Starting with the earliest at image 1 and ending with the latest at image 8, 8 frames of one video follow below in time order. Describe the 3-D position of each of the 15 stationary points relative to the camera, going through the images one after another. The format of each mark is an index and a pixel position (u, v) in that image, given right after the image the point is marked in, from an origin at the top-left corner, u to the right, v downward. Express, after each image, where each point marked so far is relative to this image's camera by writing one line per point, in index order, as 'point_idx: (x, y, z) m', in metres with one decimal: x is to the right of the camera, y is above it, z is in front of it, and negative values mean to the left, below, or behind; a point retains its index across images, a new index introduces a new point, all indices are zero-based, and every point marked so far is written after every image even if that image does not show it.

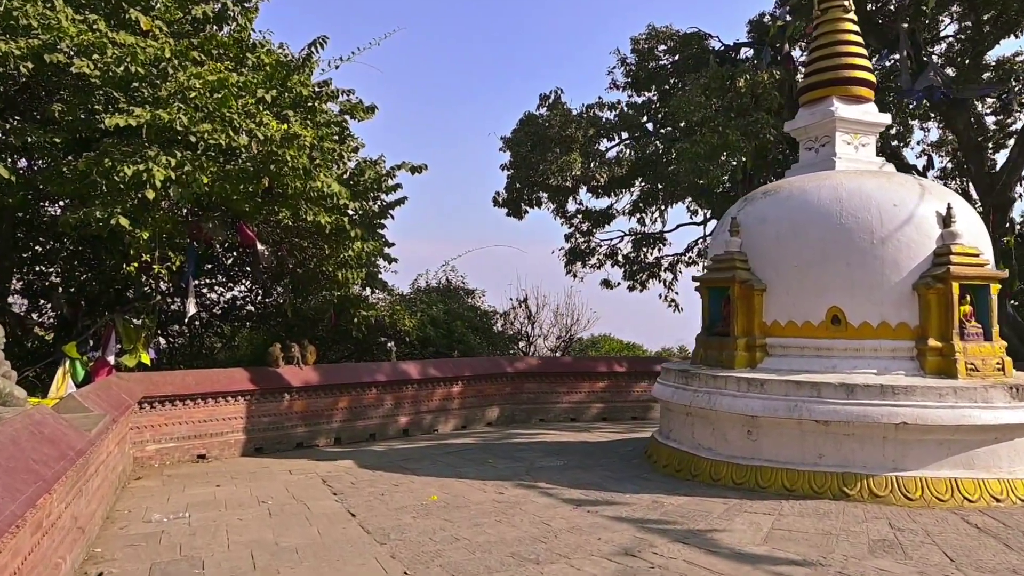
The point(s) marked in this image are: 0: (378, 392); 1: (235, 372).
0: (-1.8, -1.4, +10.4) m
1: (-3.3, -1.0, +8.9) m
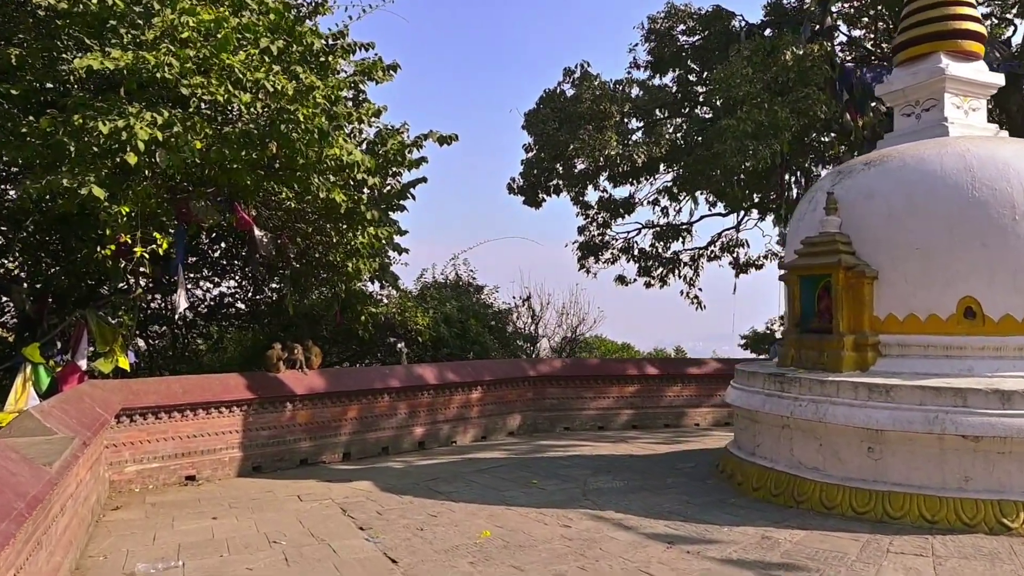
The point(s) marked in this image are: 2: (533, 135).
0: (-1.5, -1.3, +9.1) m
1: (-2.8, -0.9, +7.7) m
2: (+0.4, +2.2, +10.9) m
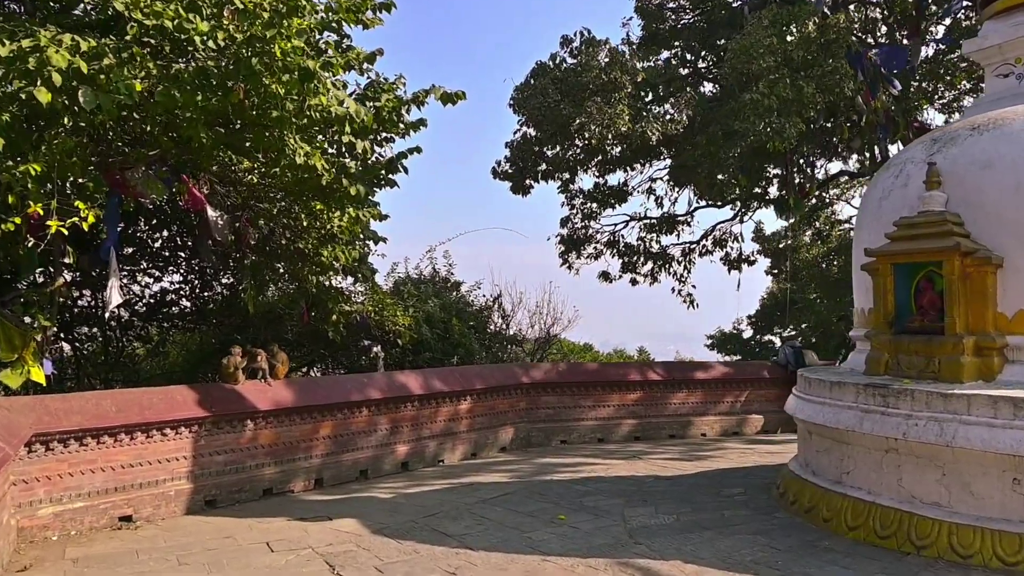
0: (-1.5, -1.3, +7.8) m
1: (-2.7, -0.8, +6.2) m
2: (+0.2, +2.3, +9.7) m
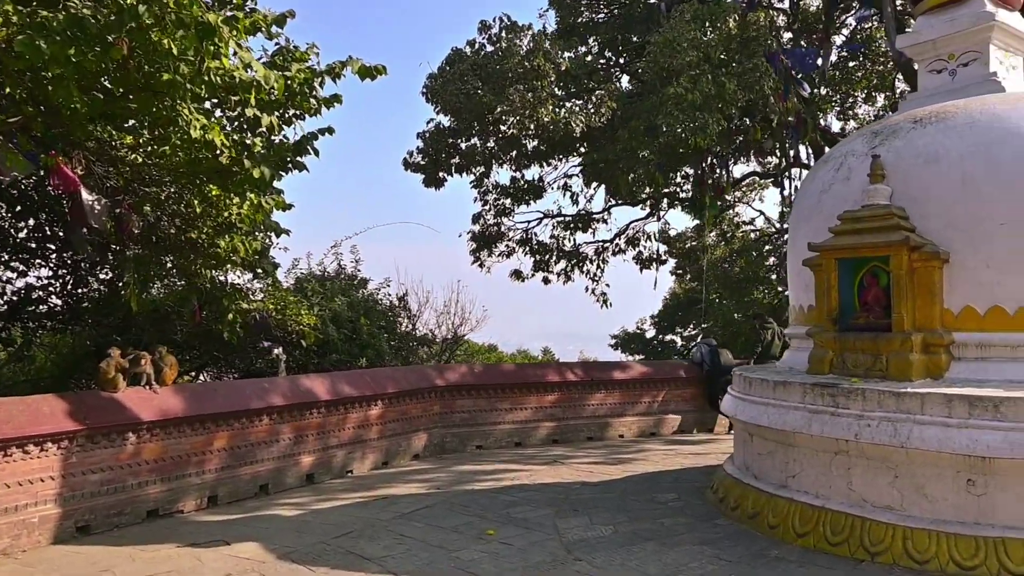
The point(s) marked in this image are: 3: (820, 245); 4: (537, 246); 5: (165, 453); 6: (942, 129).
0: (-2.2, -1.2, +7.0) m
1: (-3.3, -0.8, +5.3) m
2: (-0.8, +2.3, +9.1) m
3: (+2.0, +0.3, +5.0) m
4: (+0.5, +0.8, +14.1) m
5: (-2.8, -1.3, +6.1) m
6: (+2.7, +1.0, +4.7) m
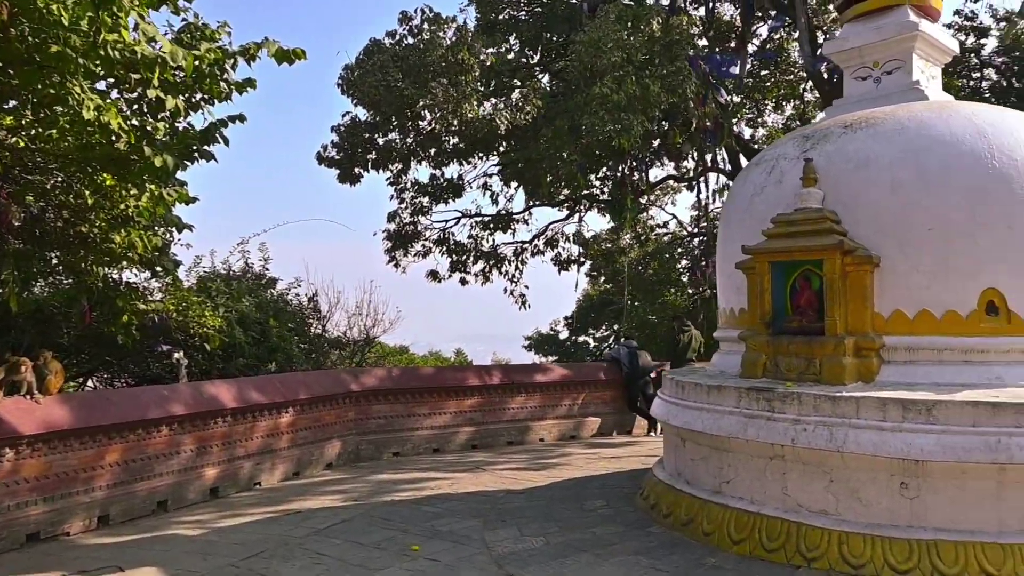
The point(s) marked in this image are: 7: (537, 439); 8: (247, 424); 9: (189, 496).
0: (-2.9, -1.2, +6.5) m
1: (-3.7, -0.8, +4.6) m
2: (-1.7, +2.3, +8.7) m
3: (+1.6, +0.3, +4.9) m
4: (-1.1, +0.8, +13.8) m
5: (-3.3, -1.3, +5.5) m
6: (+2.3, +1.0, +4.8) m
7: (+0.3, -2.0, +10.1) m
8: (-2.5, -1.3, +7.3) m
9: (-2.8, -1.8, +6.6) m
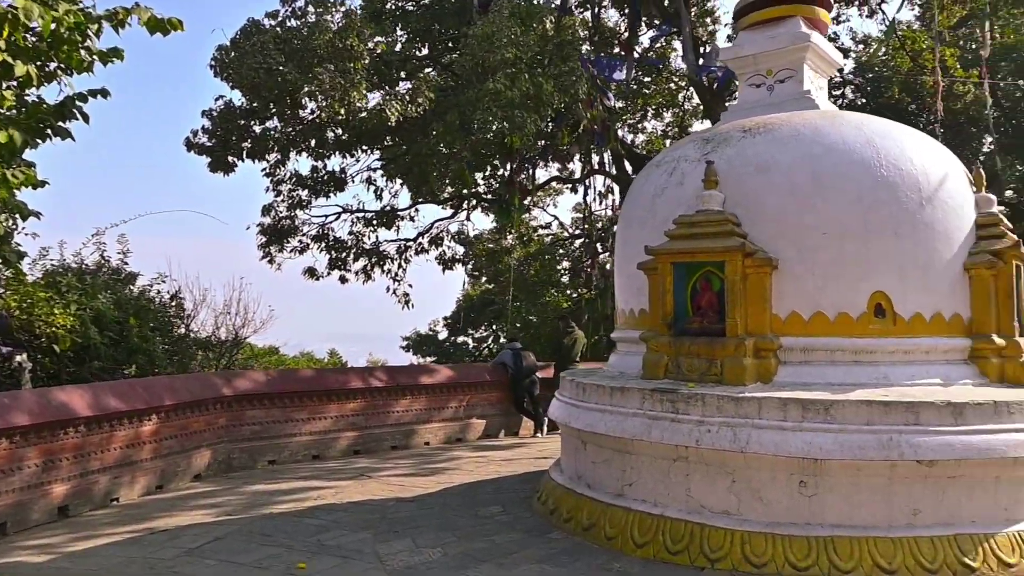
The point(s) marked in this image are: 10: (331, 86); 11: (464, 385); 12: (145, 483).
0: (-3.7, -1.2, +5.7) m
1: (-4.3, -0.7, +3.7) m
2: (-2.9, +2.4, +8.1) m
3: (+0.9, +0.3, +4.9) m
4: (-3.1, +0.8, +13.3) m
5: (-4.0, -1.3, +4.6) m
6: (+1.7, +1.0, +4.9) m
7: (-1.2, -2.0, +9.8) m
8: (-3.5, -1.3, +6.6) m
9: (-3.7, -1.8, +5.9) m
10: (-1.8, +2.0, +7.7) m
11: (-0.7, -1.3, +10.3) m
12: (-3.4, -1.8, +7.0) m
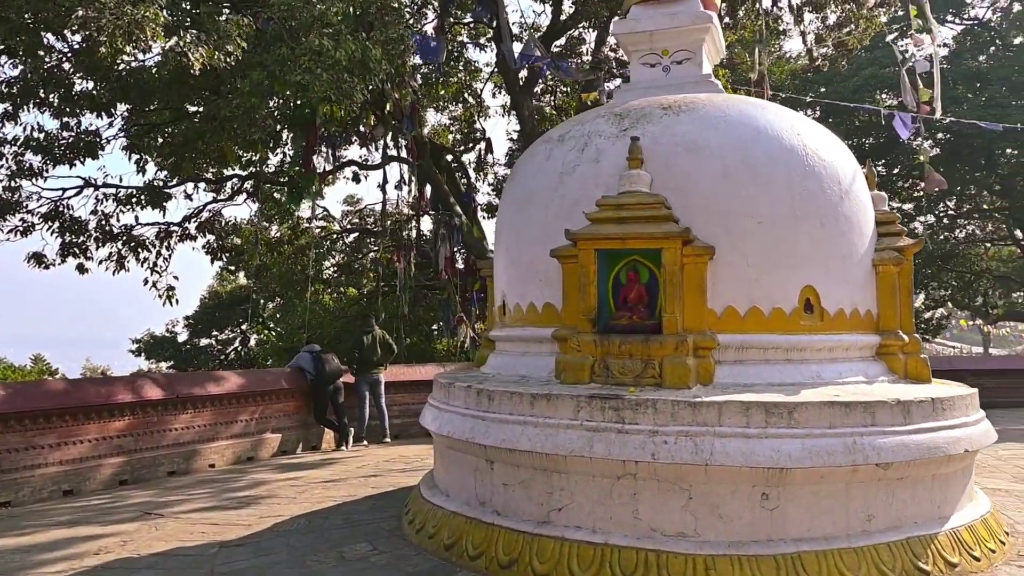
0: (-4.3, -1.0, +3.4) m
1: (-4.1, -0.6, +1.4) m
2: (-4.3, +2.5, +6.0) m
3: (+0.4, +0.3, +4.3) m
4: (-6.2, +0.9, +10.8) m
5: (-4.2, -1.1, +2.4) m
6: (+1.1, +1.0, +4.5) m
7: (-3.3, -1.9, +8.2) m
8: (-4.4, -1.1, +4.3) m
9: (-4.3, -1.6, +3.6) m
10: (-3.1, +2.1, +5.9) m
11: (-2.9, -1.2, +8.8) m
12: (-4.4, -1.7, +4.8) m
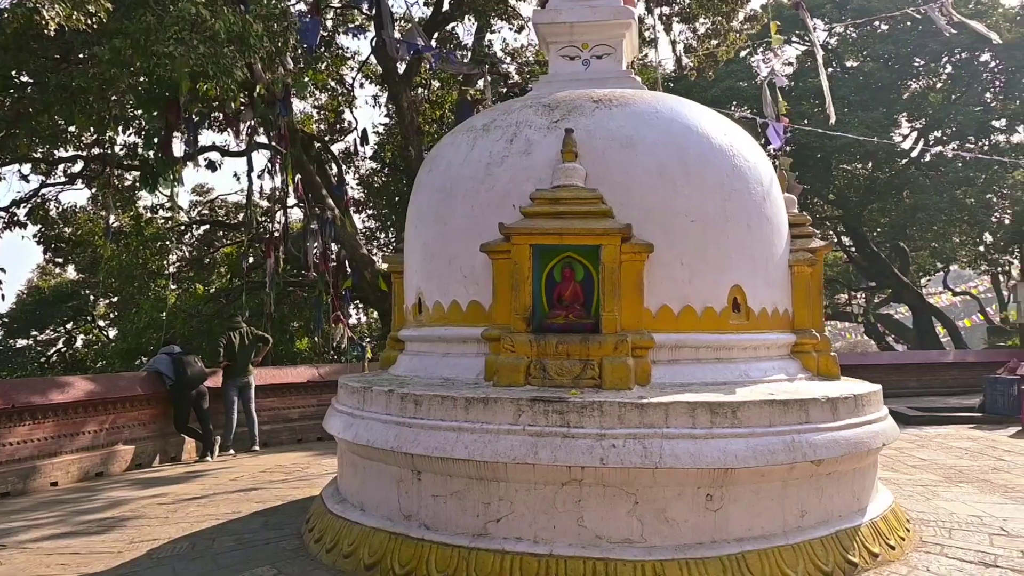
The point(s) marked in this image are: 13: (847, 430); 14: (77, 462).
0: (-4.4, -1.0, +2.3) m
1: (-3.9, -0.5, +0.4) m
2: (-4.9, +2.5, +4.9) m
3: (0.0, +0.3, +4.0) m
4: (-7.7, +1.0, +9.1) m
5: (-4.1, -1.1, +1.3) m
6: (+0.7, +1.0, +4.4) m
7: (-4.4, -1.8, +7.2) m
8: (-4.7, -1.1, +3.2) m
9: (-4.5, -1.6, +2.5) m
10: (-3.7, +2.2, +5.0) m
11: (-4.1, -1.2, +7.8) m
12: (-4.8, -1.6, +3.6) m
13: (+1.7, -0.7, +3.9) m
14: (-4.3, -1.7, +7.5) m
